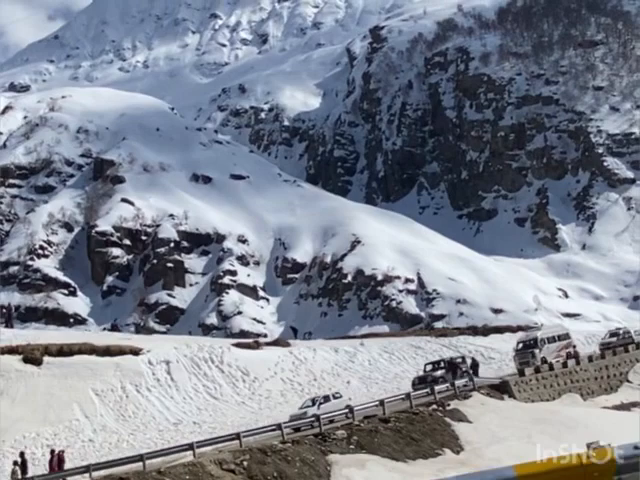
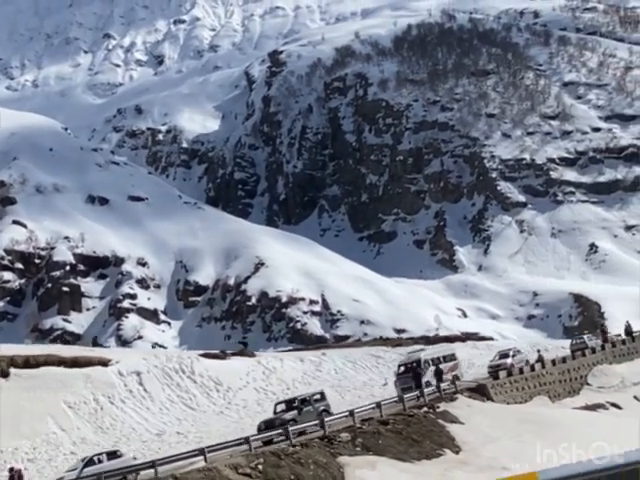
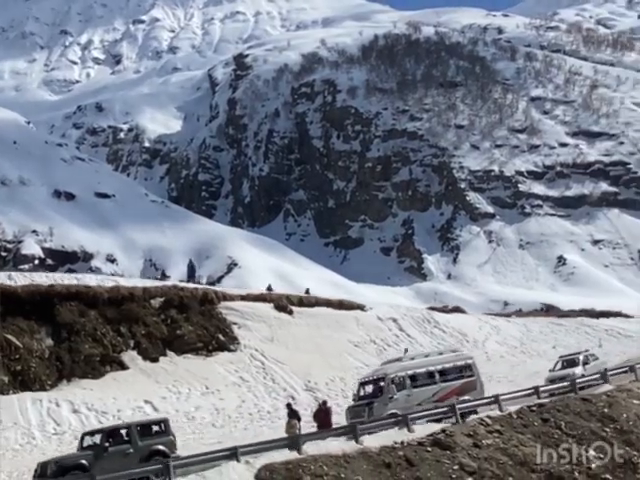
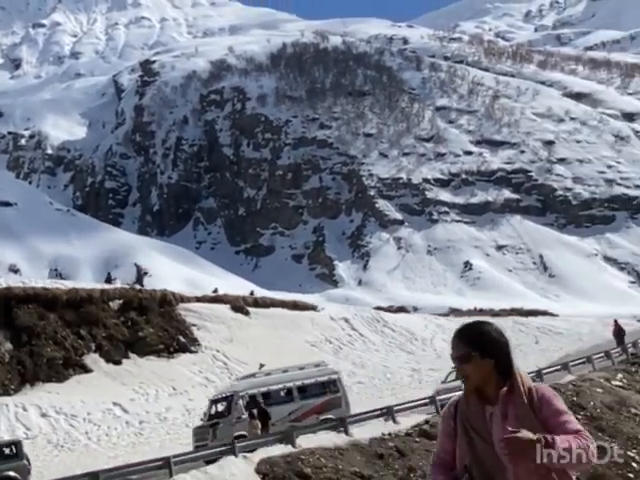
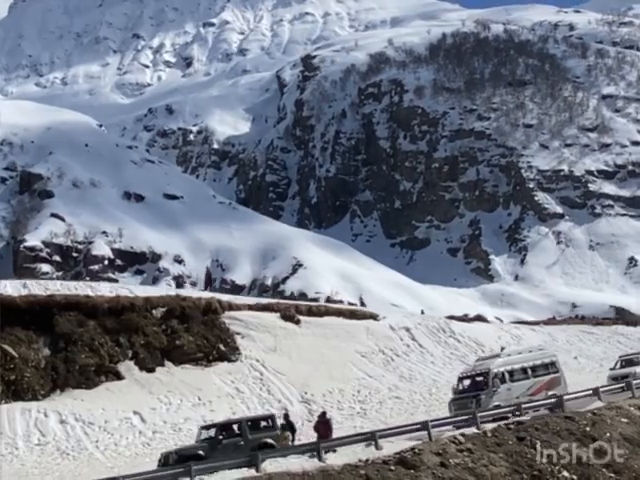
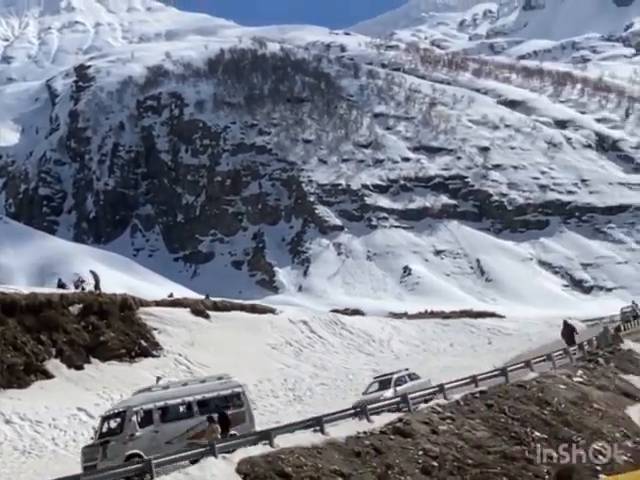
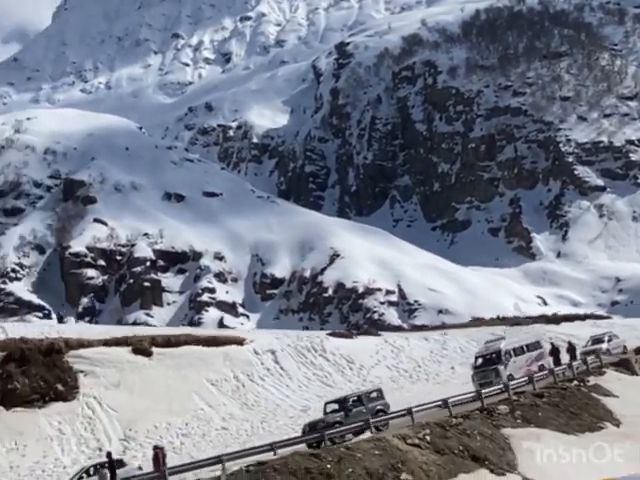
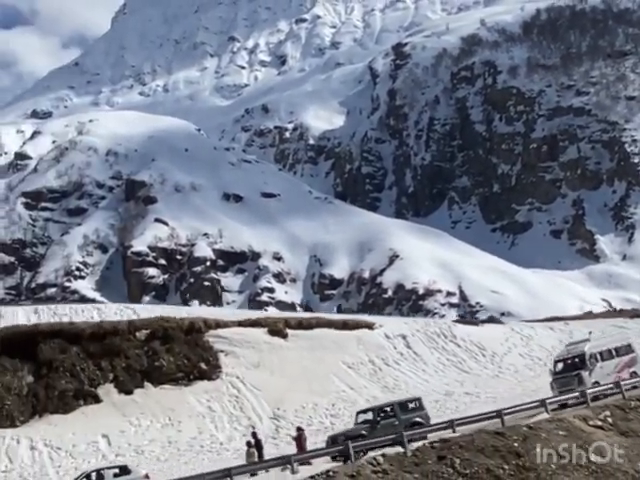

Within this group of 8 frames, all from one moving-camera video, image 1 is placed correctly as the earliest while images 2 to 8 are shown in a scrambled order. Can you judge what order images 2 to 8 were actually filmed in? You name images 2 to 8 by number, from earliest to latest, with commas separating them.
2, 7, 8, 5, 3, 4, 6
